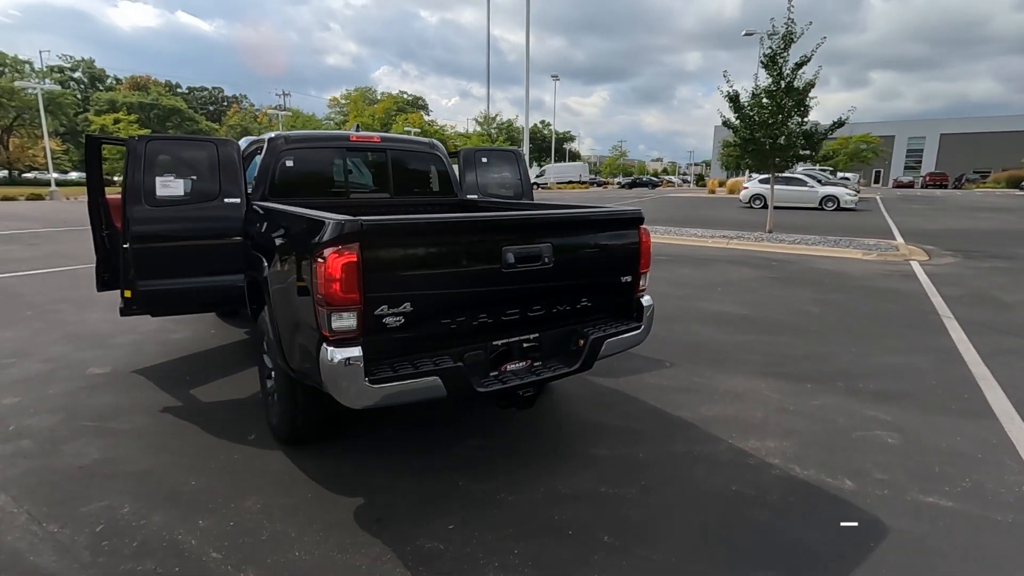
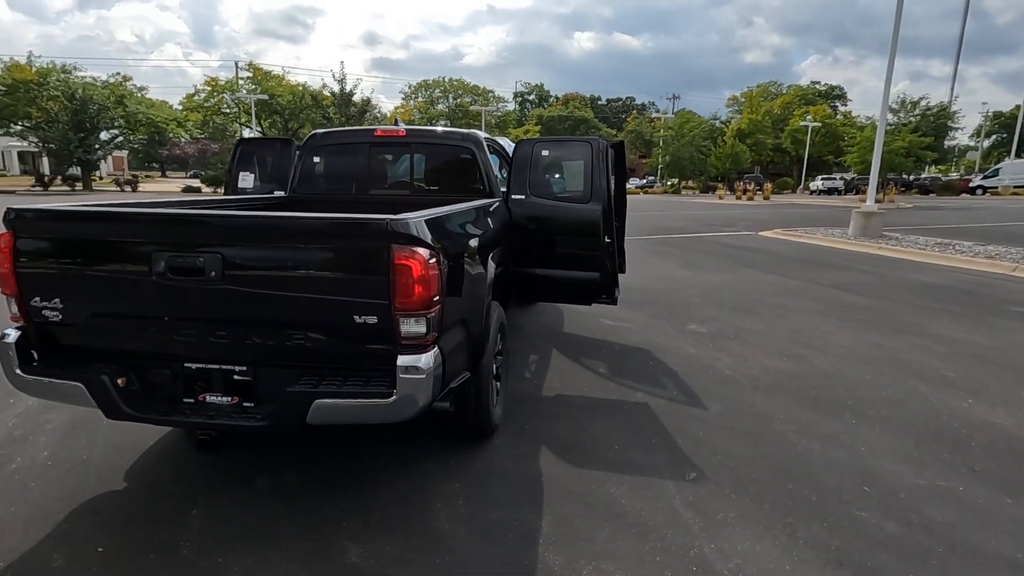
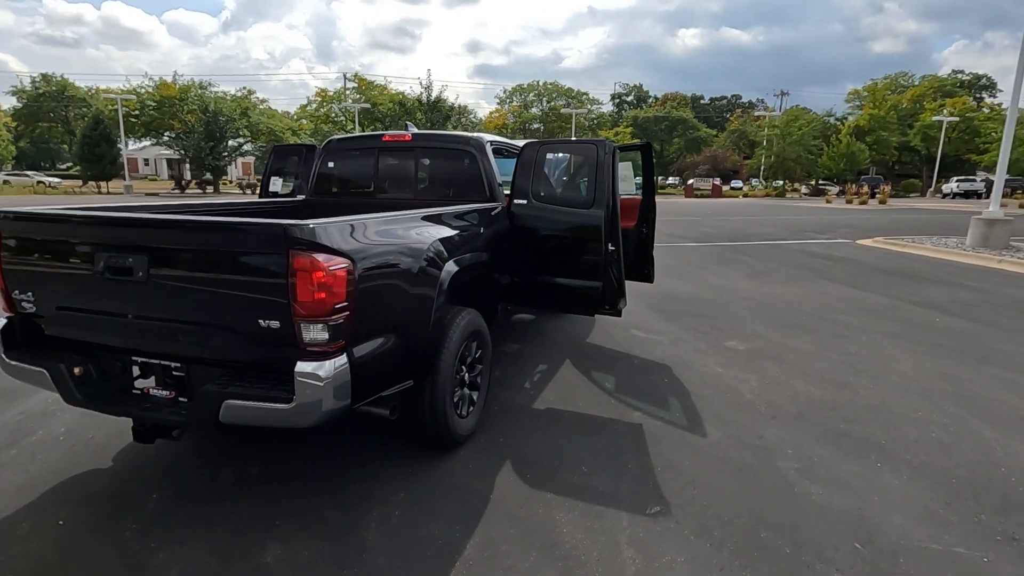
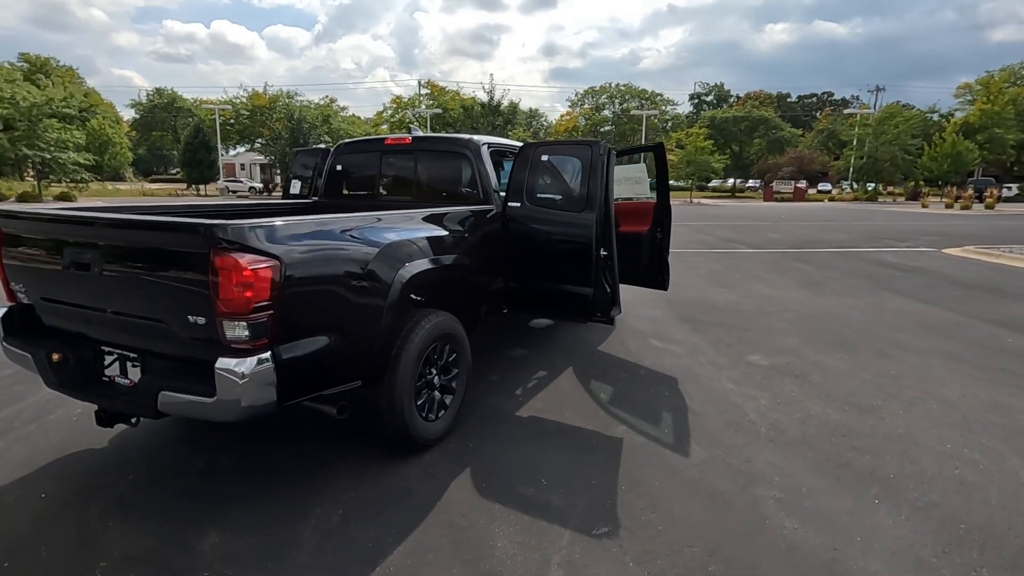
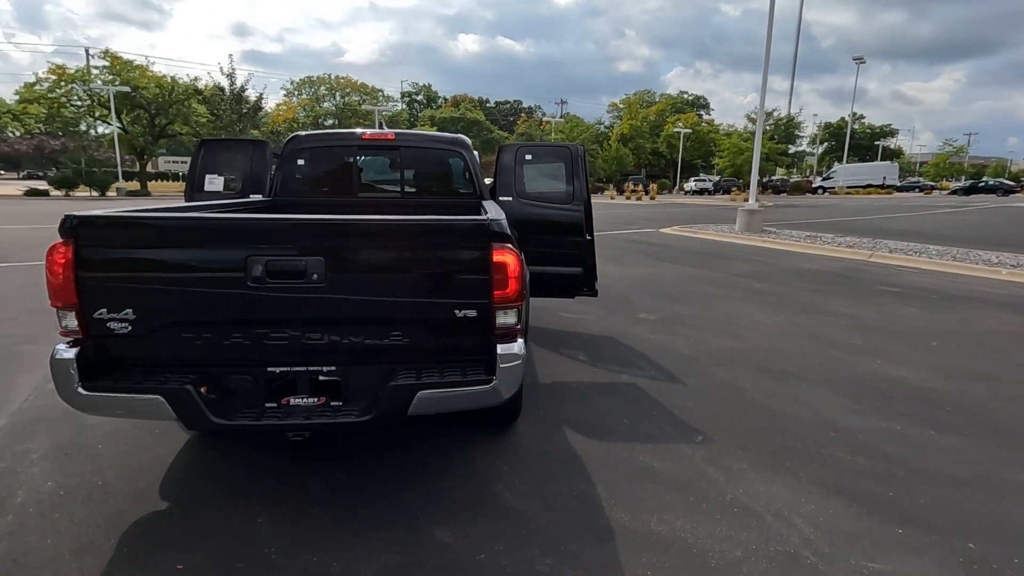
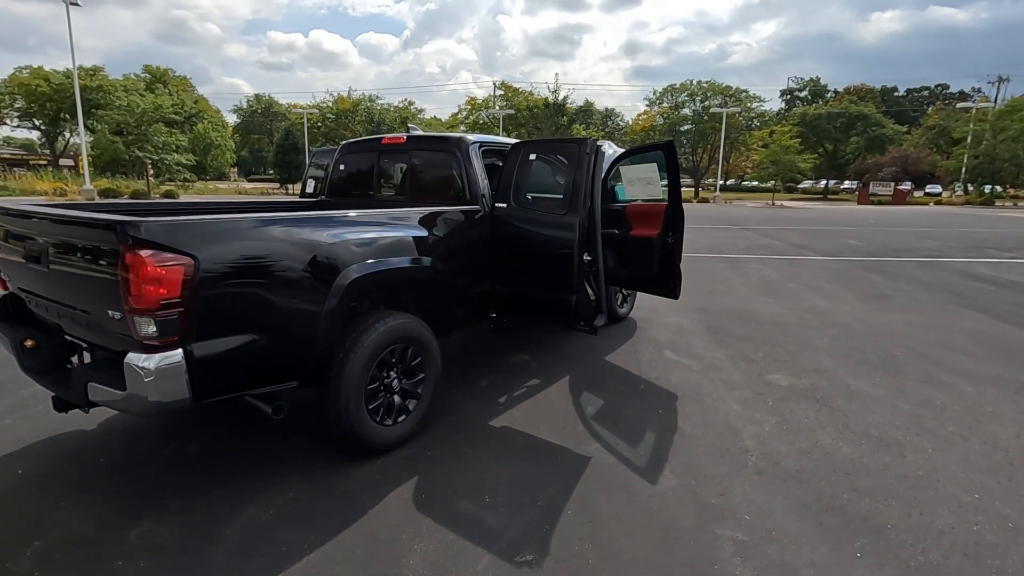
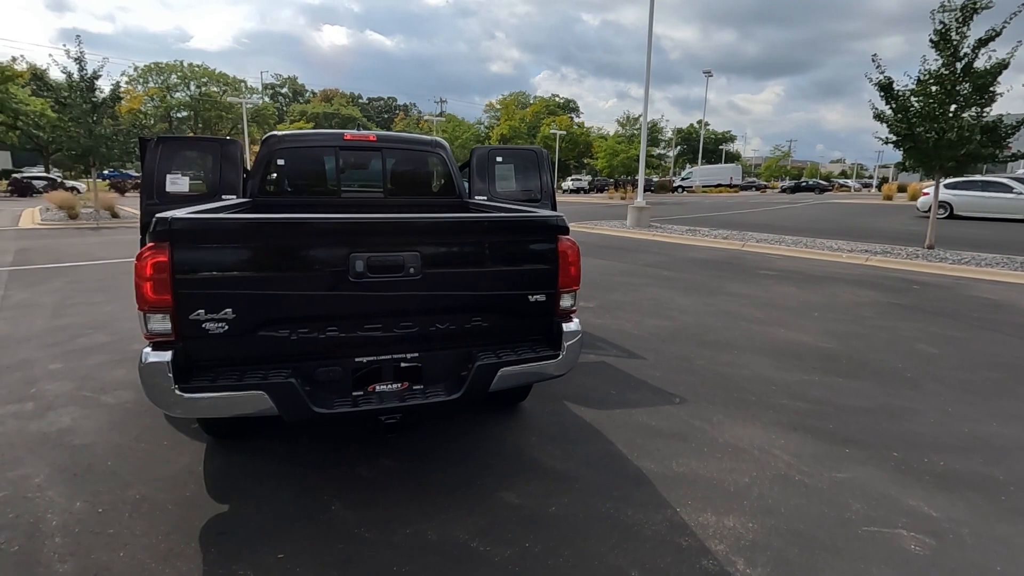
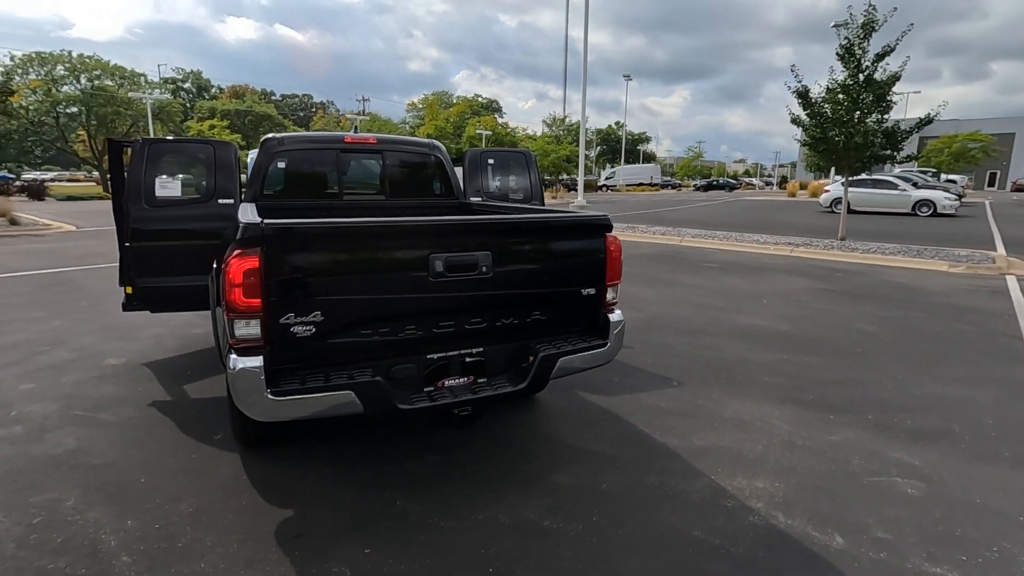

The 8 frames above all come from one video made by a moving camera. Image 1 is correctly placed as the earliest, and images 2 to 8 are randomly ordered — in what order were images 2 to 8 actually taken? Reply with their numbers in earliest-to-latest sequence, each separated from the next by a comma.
8, 7, 5, 2, 3, 4, 6
